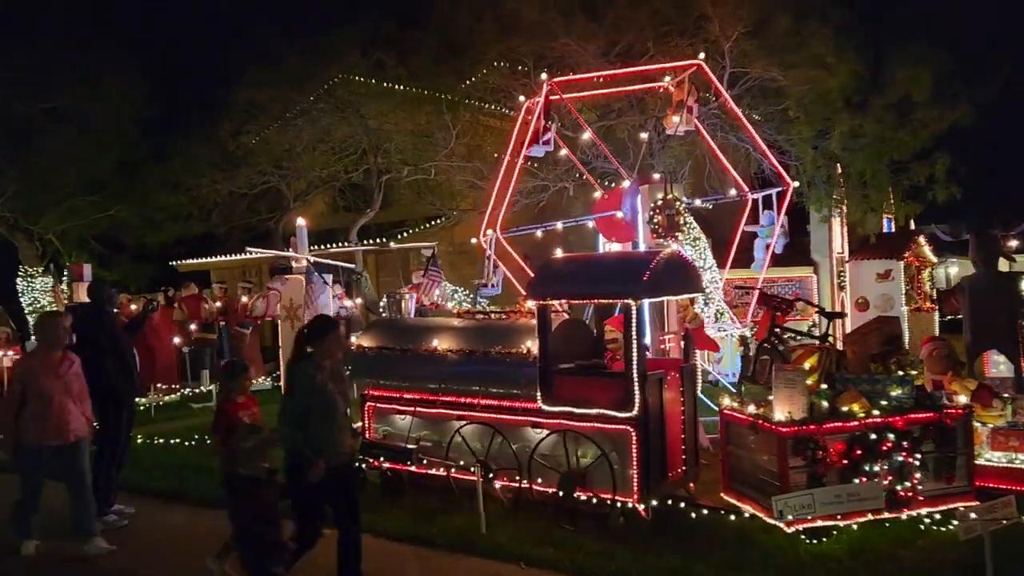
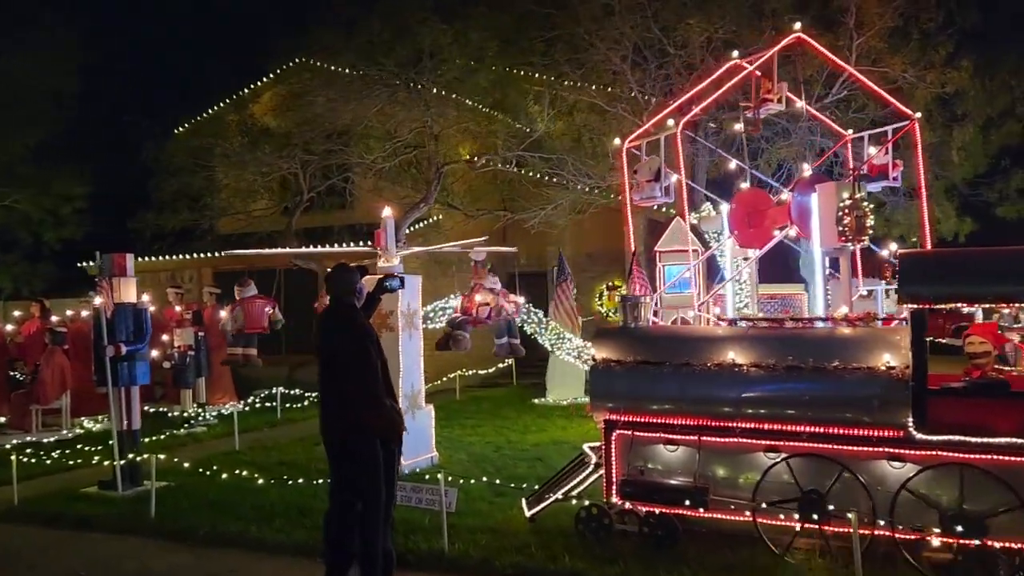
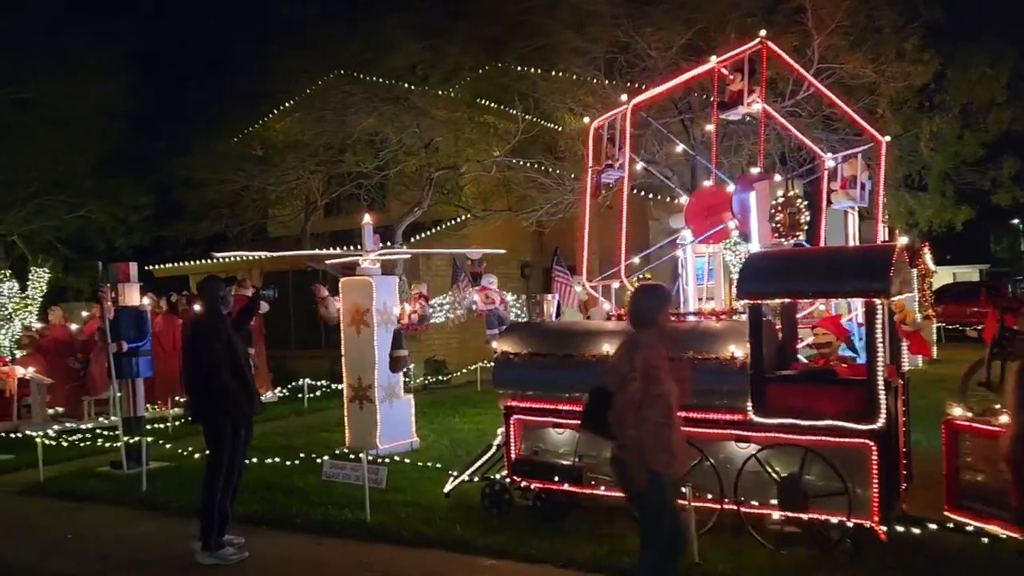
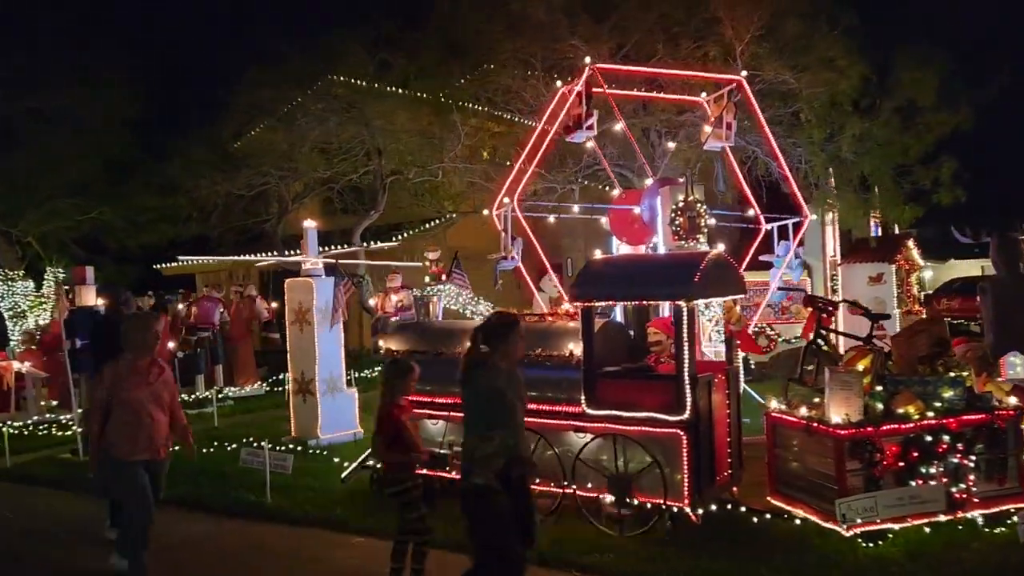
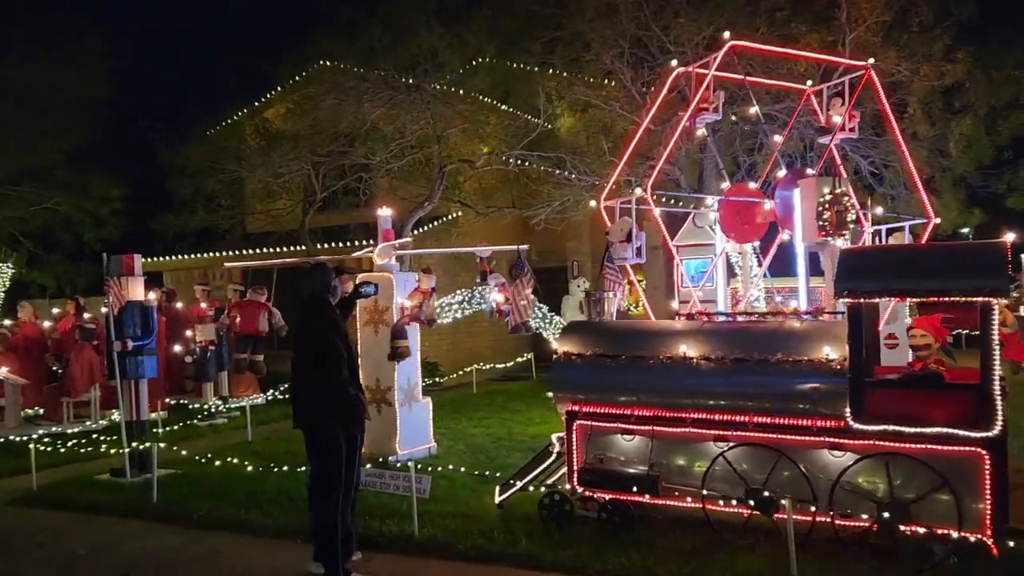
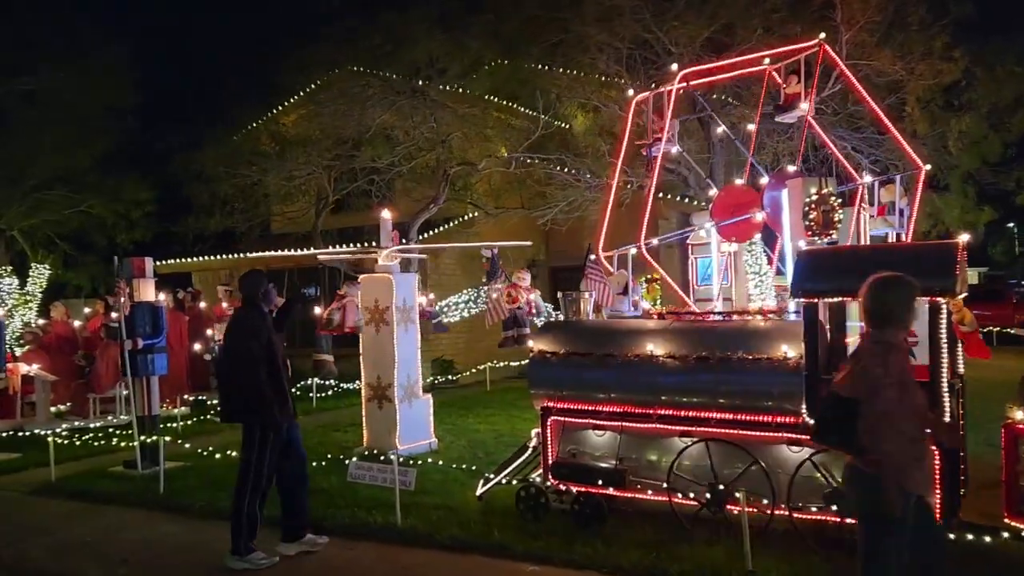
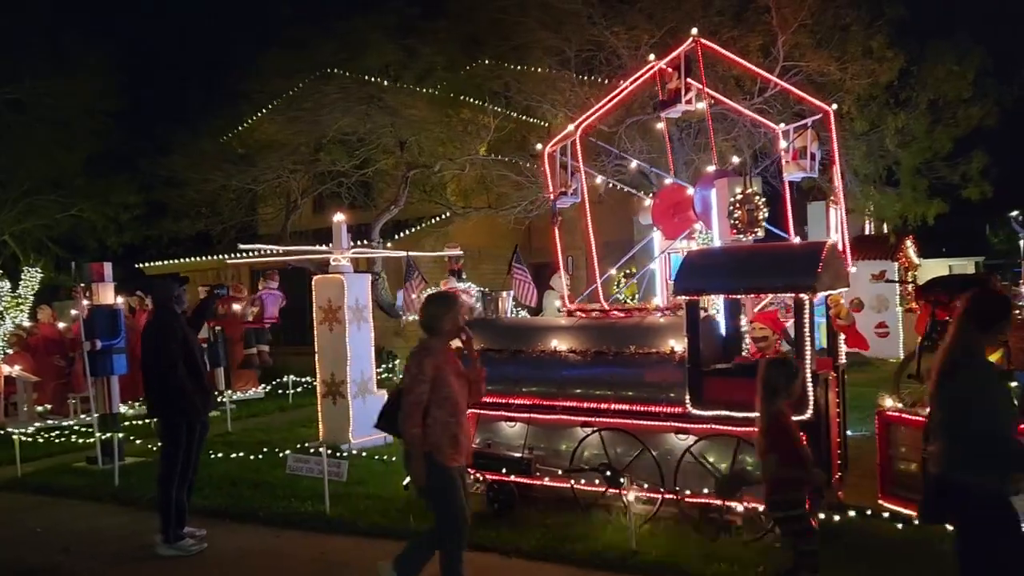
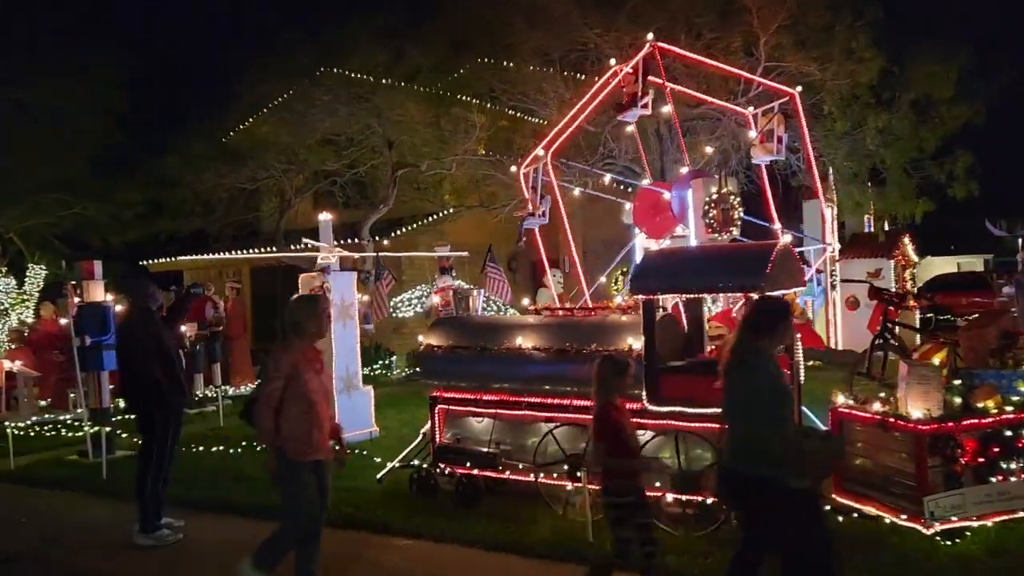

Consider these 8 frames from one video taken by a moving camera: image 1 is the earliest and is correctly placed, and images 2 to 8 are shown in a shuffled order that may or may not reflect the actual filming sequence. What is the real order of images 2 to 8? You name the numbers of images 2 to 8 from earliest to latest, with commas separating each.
4, 8, 7, 3, 6, 5, 2
